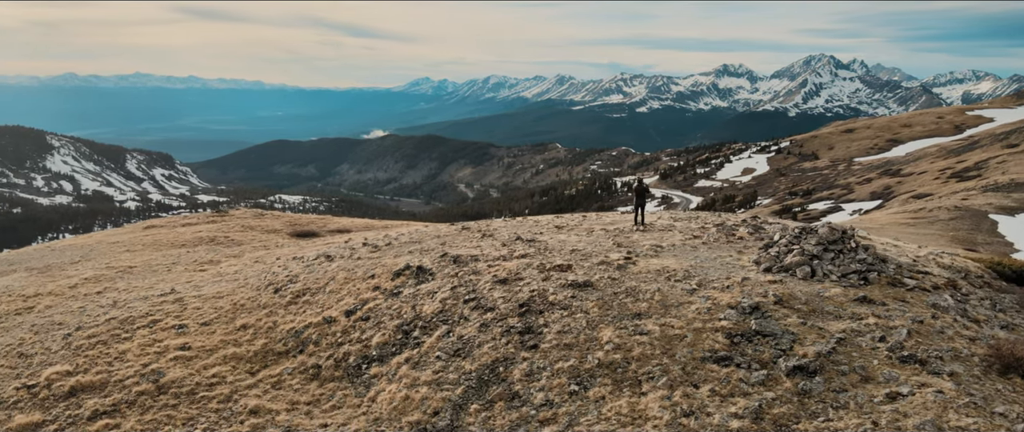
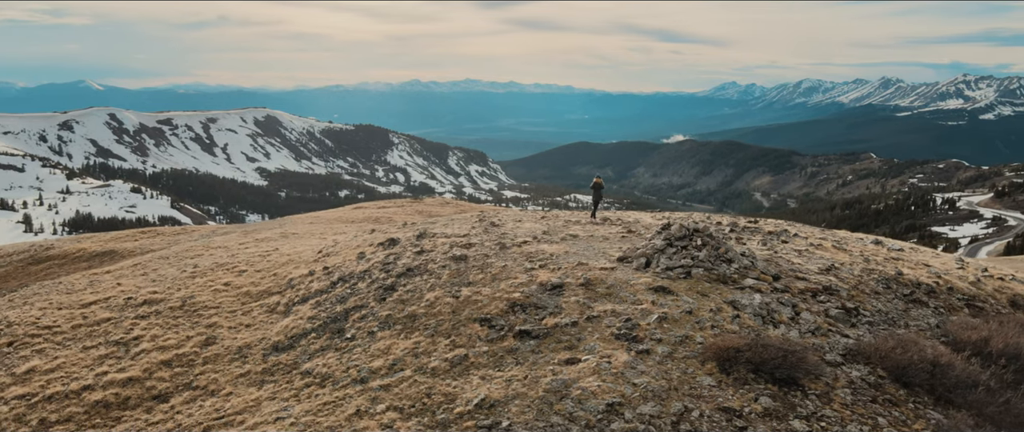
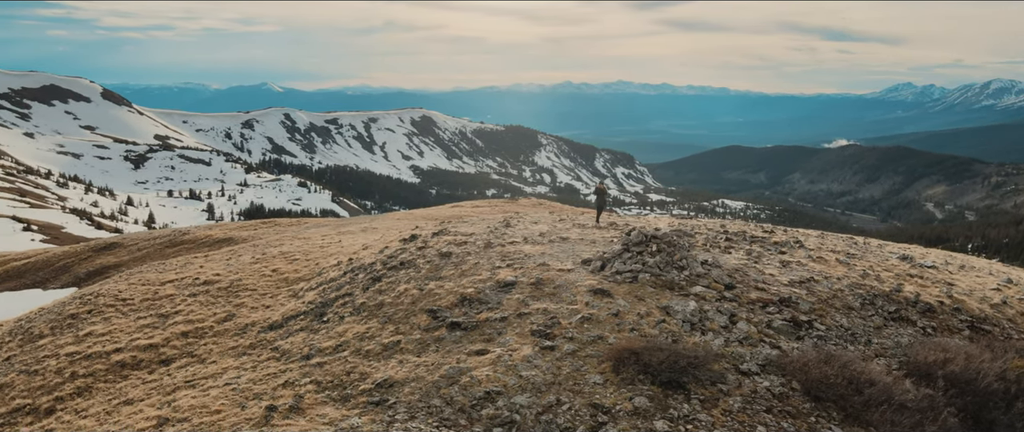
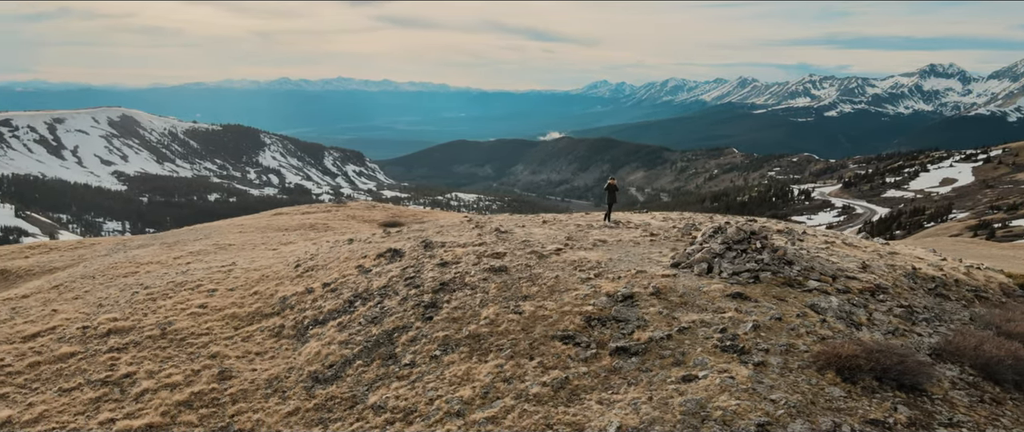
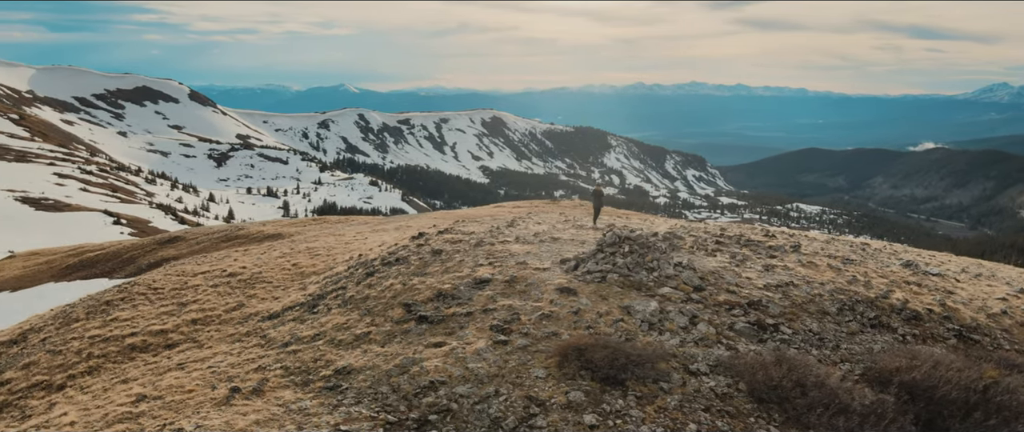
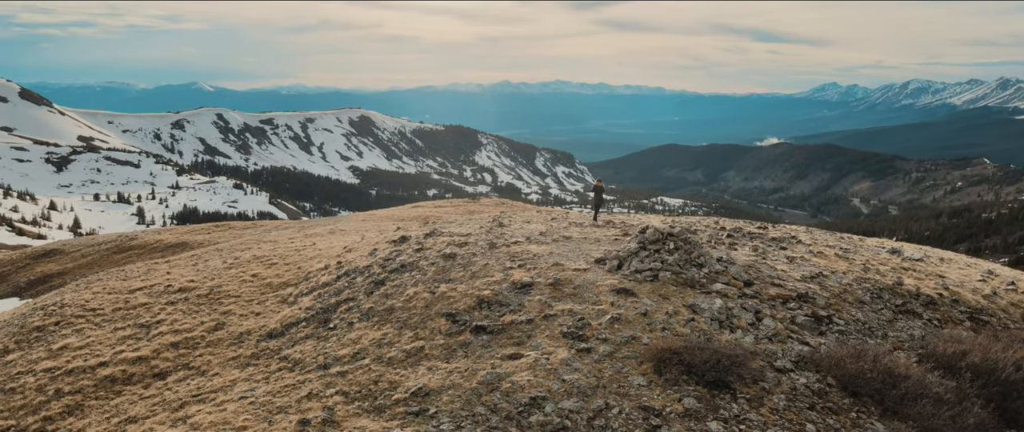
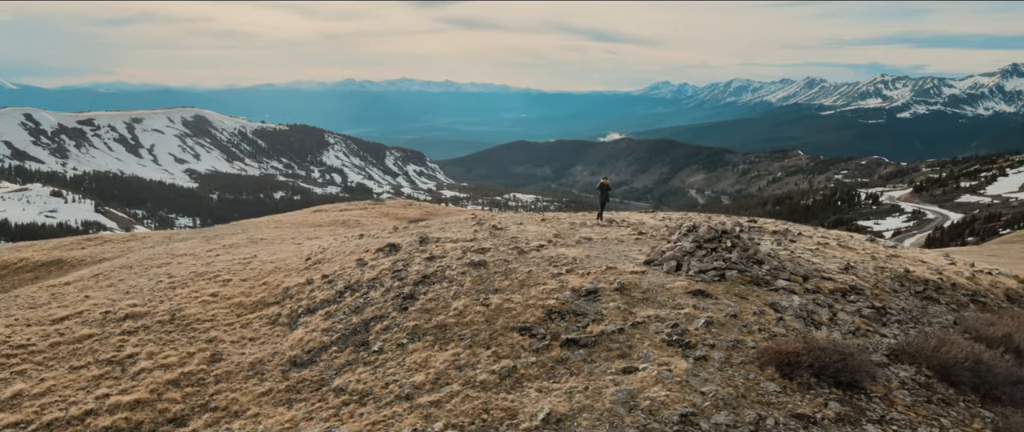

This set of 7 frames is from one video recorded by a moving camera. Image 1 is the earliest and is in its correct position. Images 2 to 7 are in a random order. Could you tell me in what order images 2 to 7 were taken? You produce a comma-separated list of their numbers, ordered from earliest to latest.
4, 7, 2, 6, 3, 5
